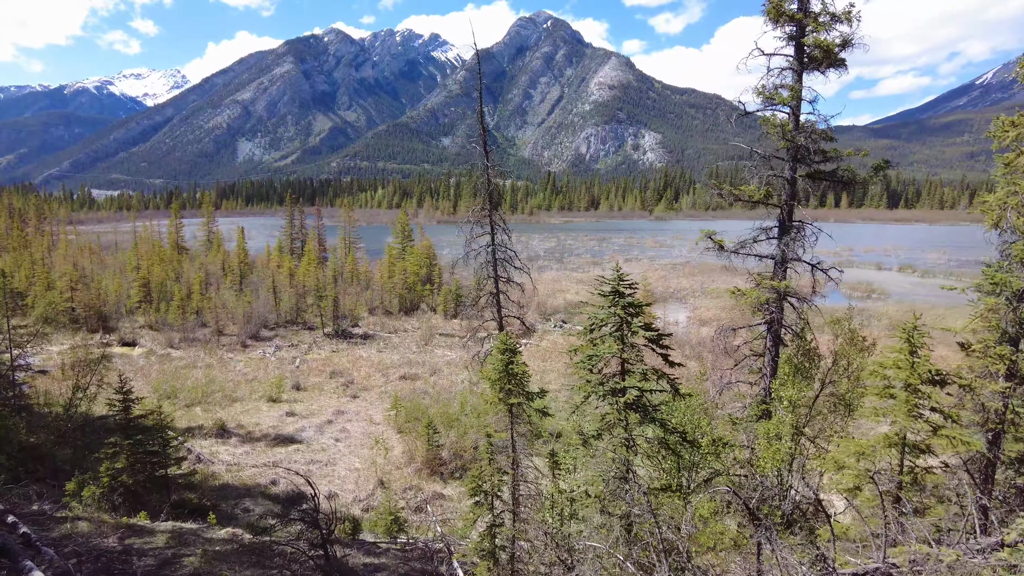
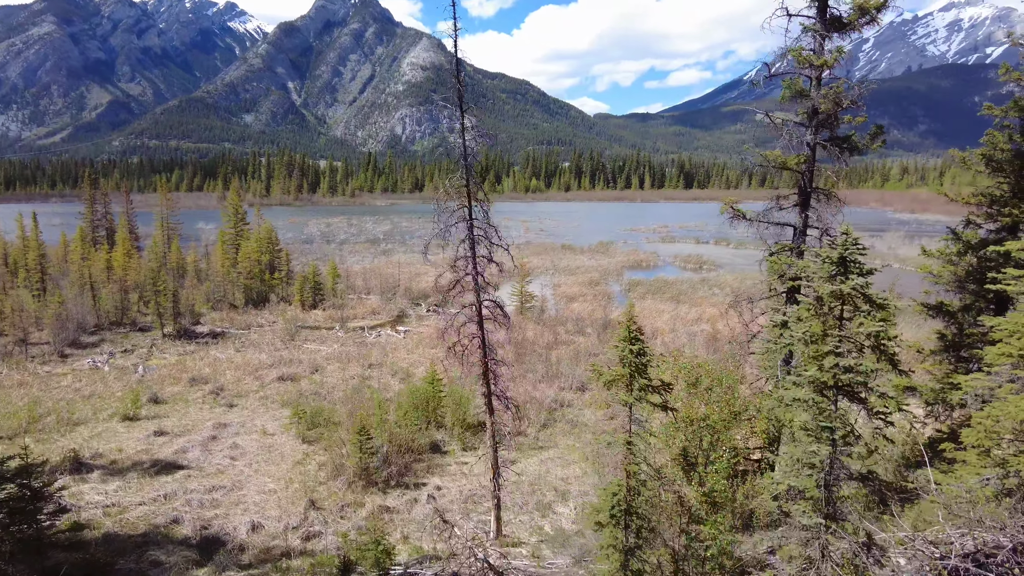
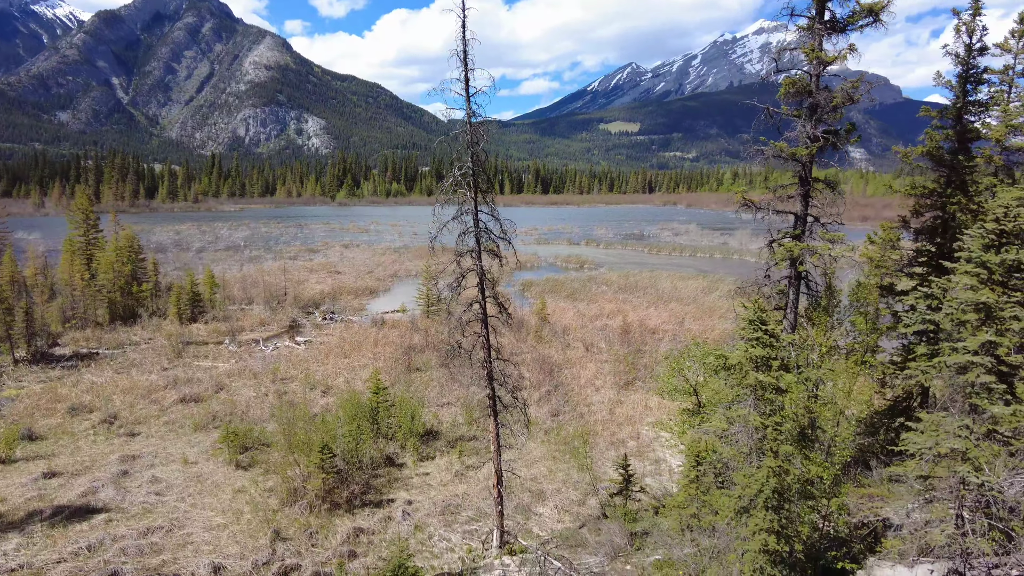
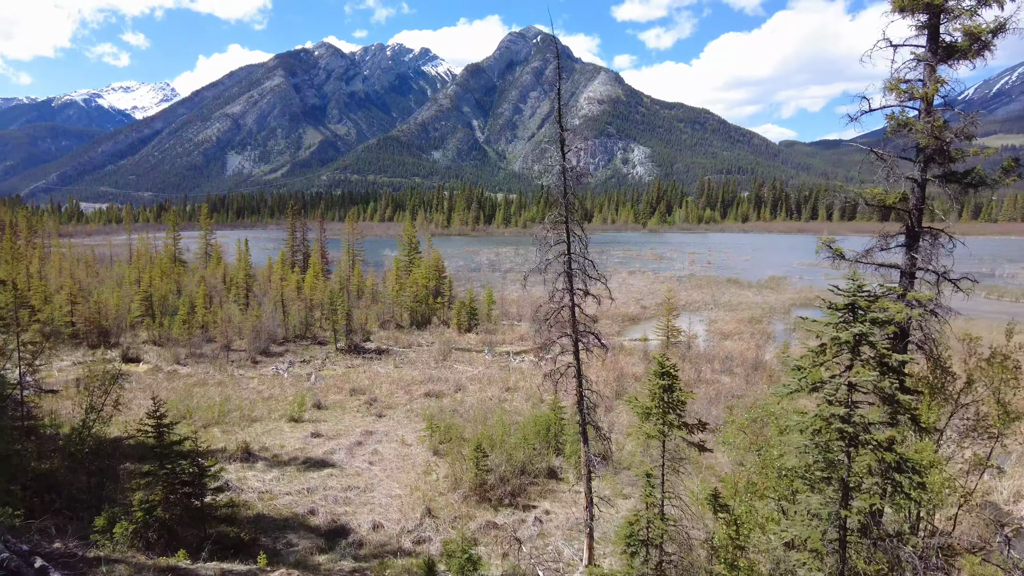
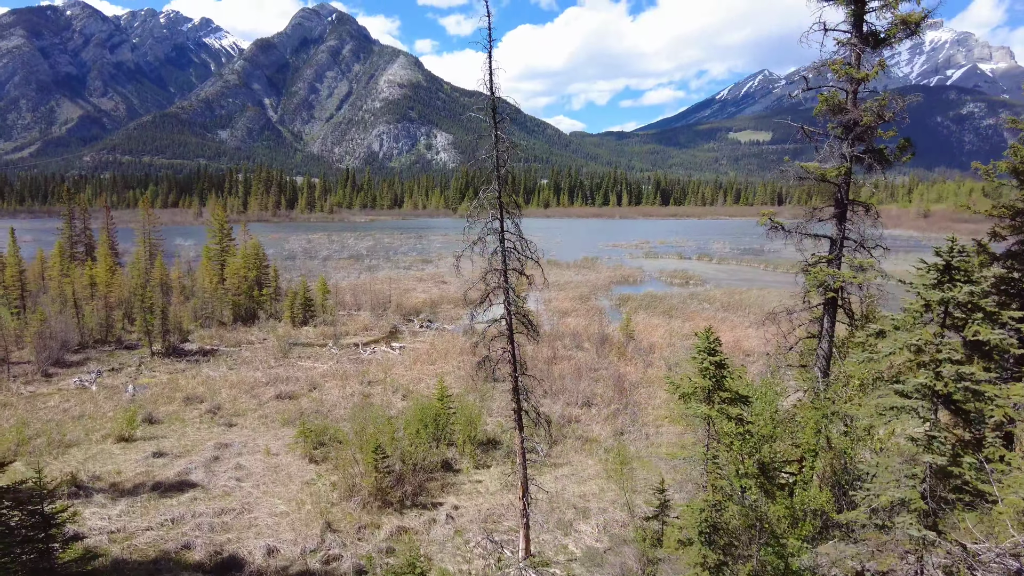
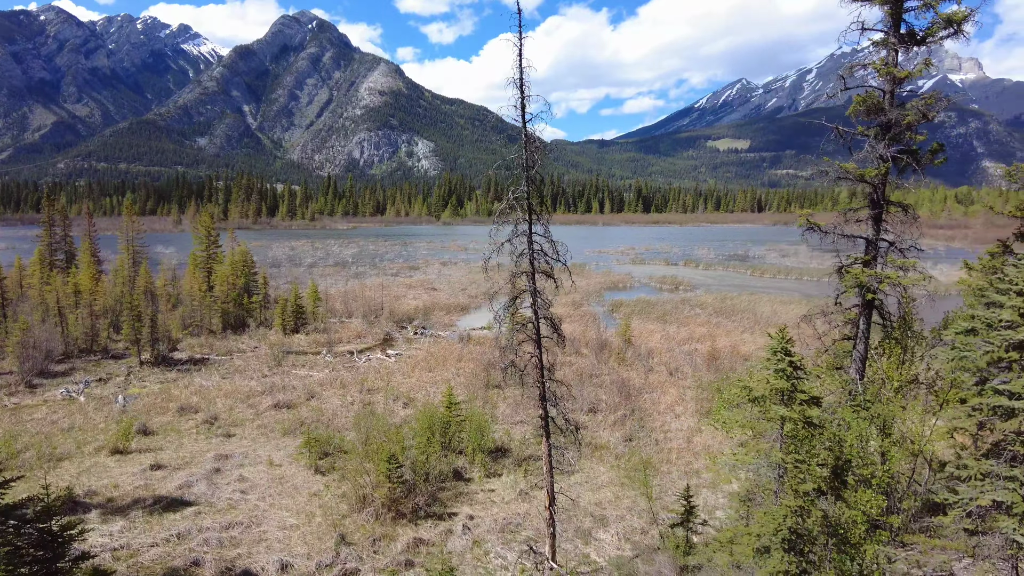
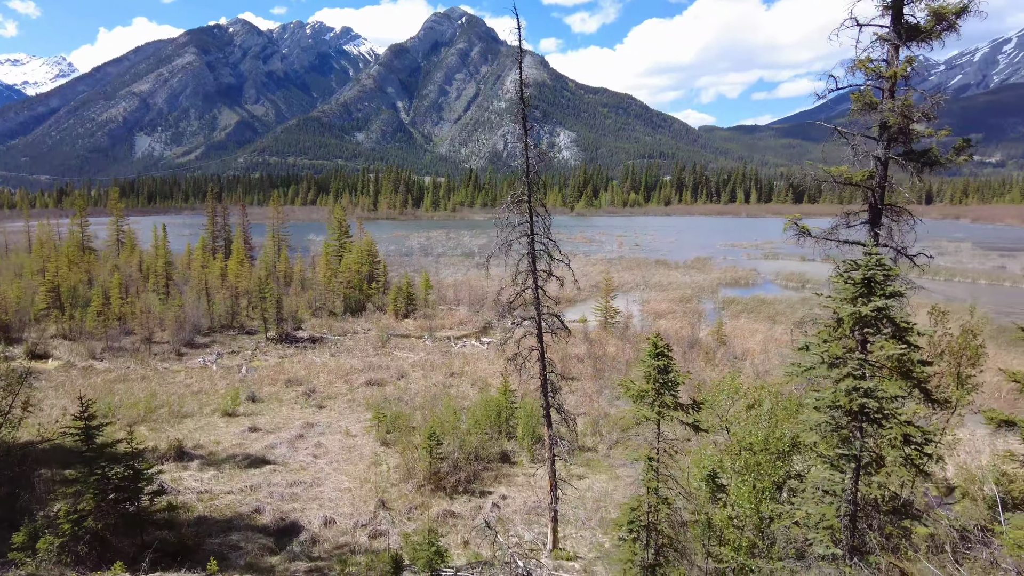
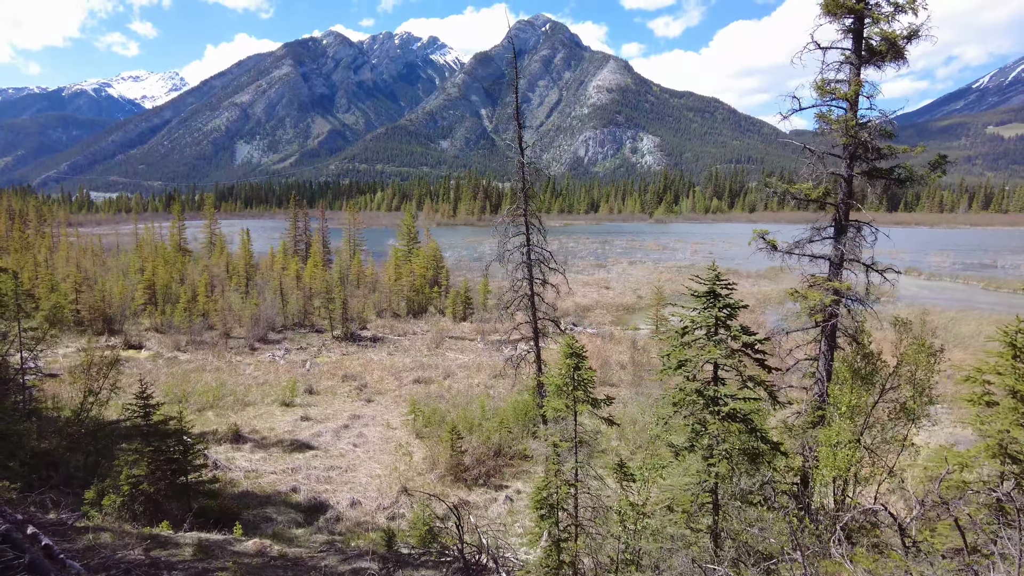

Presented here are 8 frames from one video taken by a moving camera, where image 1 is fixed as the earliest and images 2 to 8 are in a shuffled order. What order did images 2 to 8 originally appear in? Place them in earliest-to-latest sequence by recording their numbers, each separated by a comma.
8, 4, 7, 2, 5, 6, 3
